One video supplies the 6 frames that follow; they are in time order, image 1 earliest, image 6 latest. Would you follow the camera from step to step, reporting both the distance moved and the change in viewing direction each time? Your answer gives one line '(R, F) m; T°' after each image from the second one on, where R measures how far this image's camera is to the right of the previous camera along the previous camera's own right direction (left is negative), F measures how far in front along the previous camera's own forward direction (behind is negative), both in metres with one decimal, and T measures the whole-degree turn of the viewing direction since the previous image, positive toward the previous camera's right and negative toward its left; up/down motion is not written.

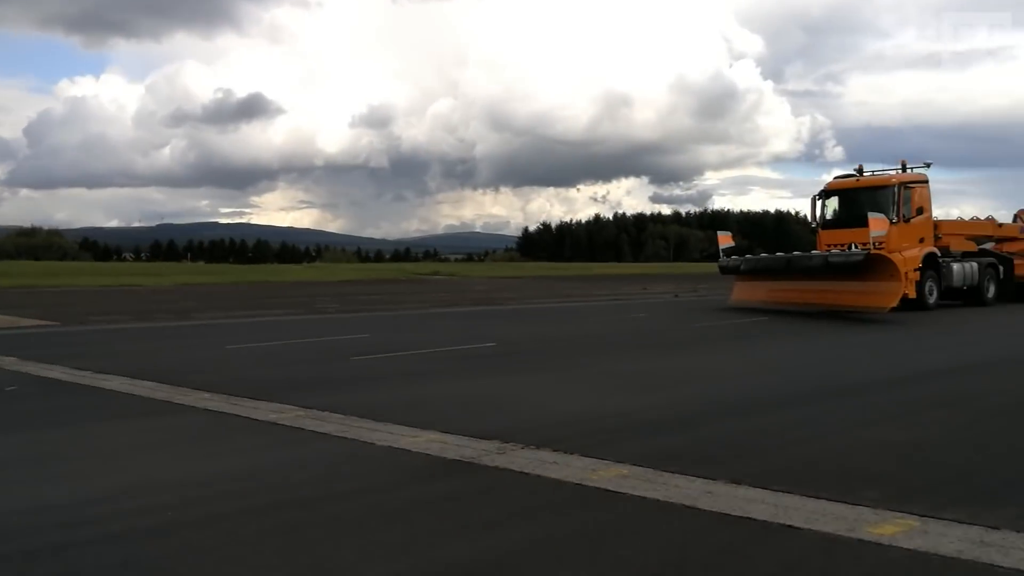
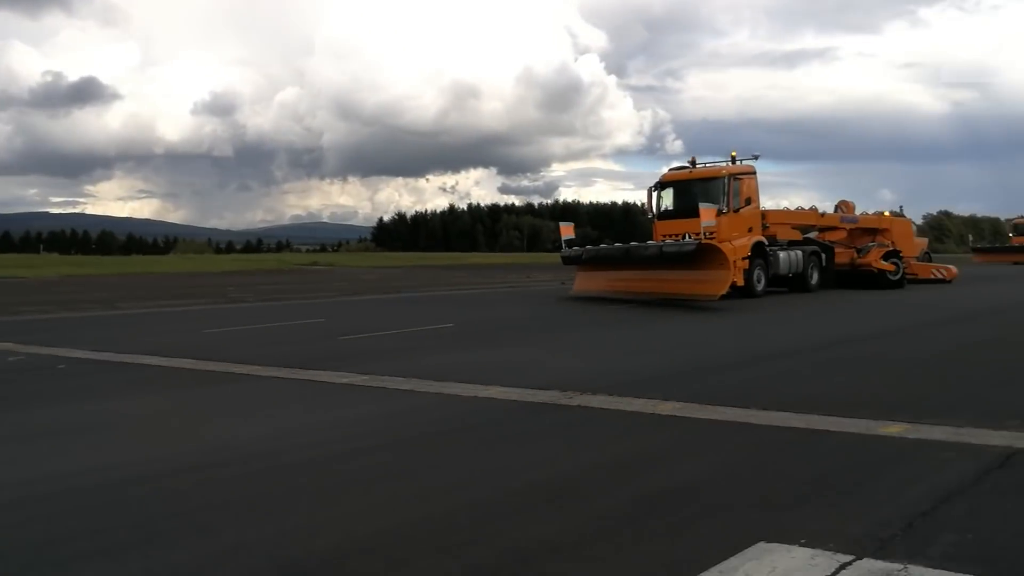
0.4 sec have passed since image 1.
(-0.3, -0.2) m; +9°
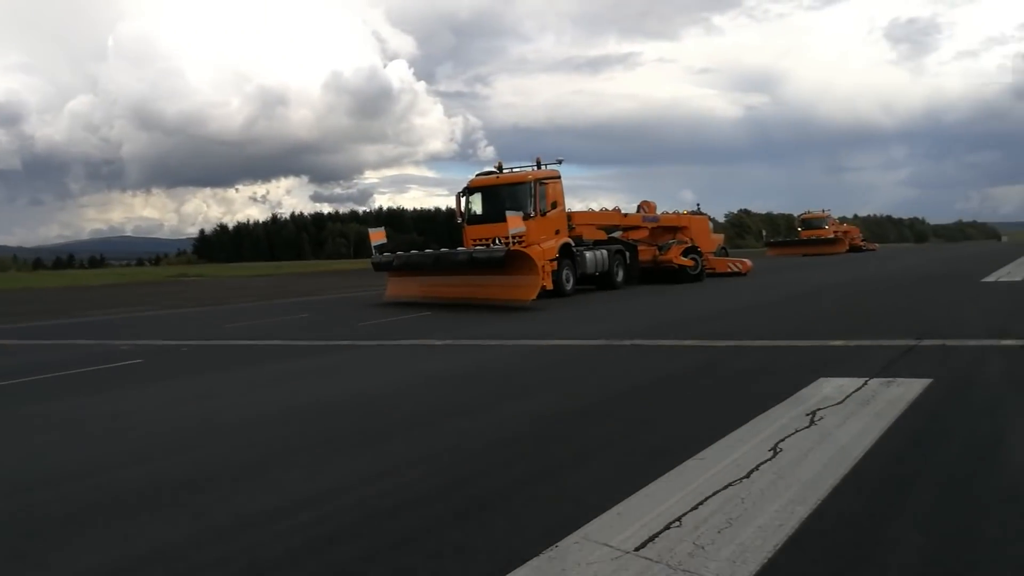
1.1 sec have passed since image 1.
(-0.2, -0.8) m; +11°
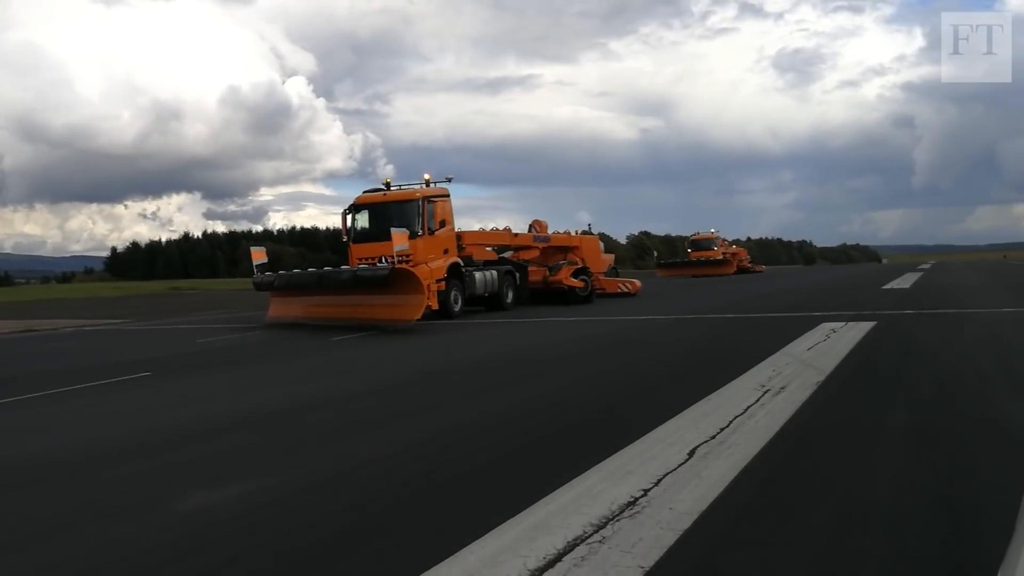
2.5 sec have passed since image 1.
(+0.7, +1.0) m; +6°
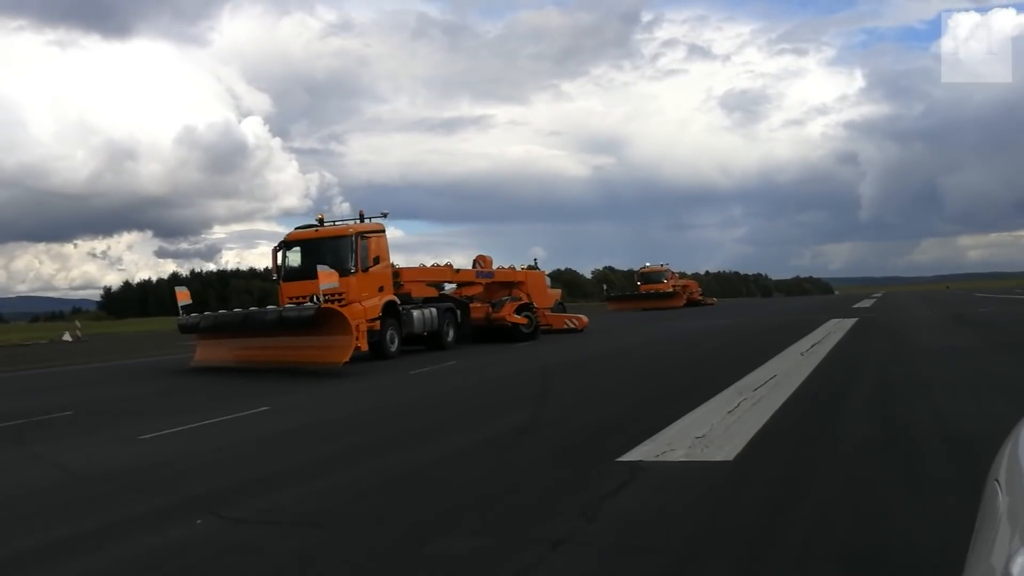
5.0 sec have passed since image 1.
(+0.9, +1.2) m; +2°
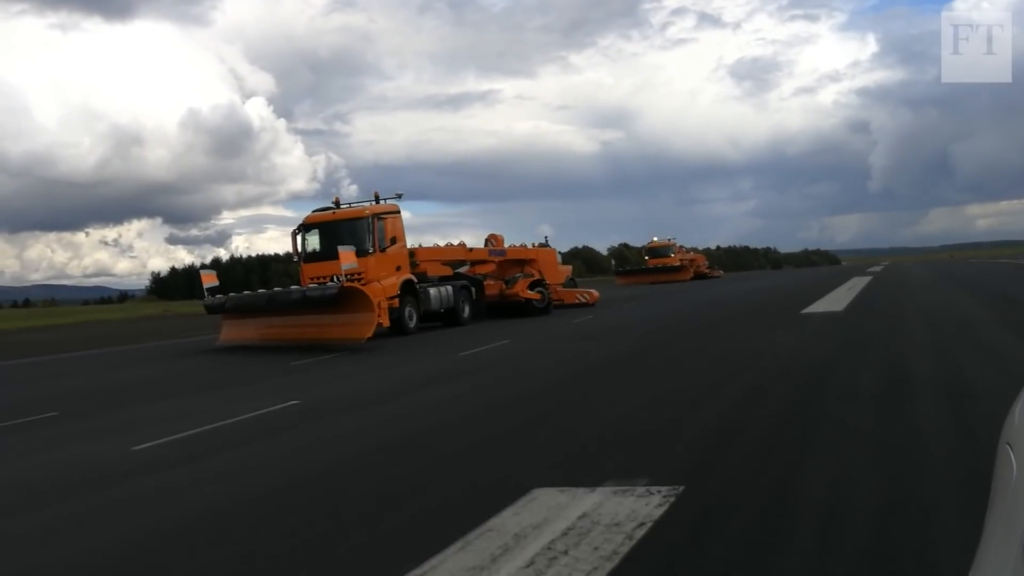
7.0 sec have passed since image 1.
(-0.2, -1.0) m; -1°
